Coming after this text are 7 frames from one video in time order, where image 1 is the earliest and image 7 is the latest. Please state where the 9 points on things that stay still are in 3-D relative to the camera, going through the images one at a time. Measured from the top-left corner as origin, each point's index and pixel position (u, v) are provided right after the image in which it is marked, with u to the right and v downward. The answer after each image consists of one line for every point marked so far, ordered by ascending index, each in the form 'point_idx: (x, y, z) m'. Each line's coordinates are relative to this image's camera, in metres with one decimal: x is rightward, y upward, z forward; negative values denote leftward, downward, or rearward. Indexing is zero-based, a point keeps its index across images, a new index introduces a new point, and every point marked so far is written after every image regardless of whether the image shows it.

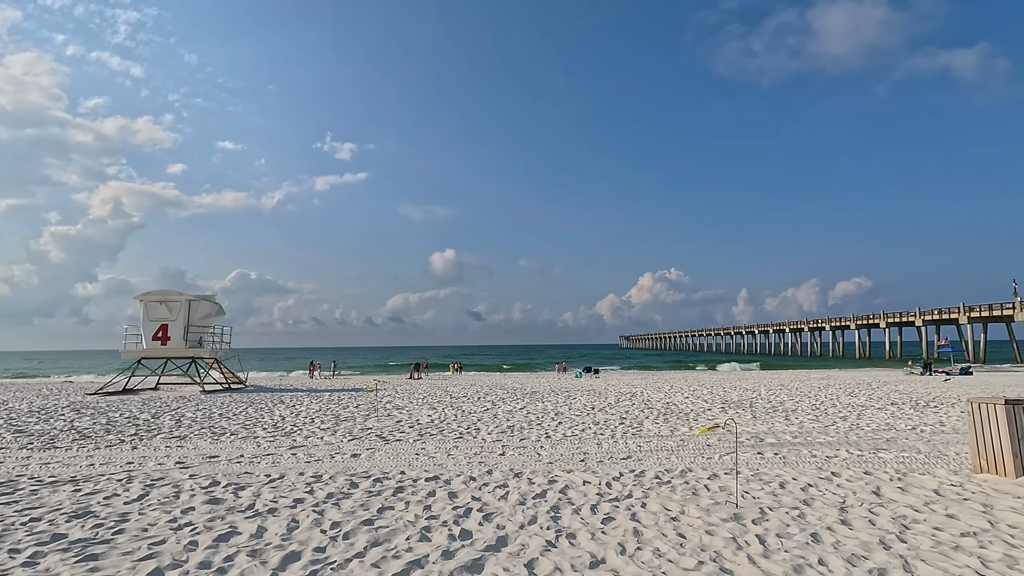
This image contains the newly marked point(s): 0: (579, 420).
0: (+1.5, -2.9, +11.4) m
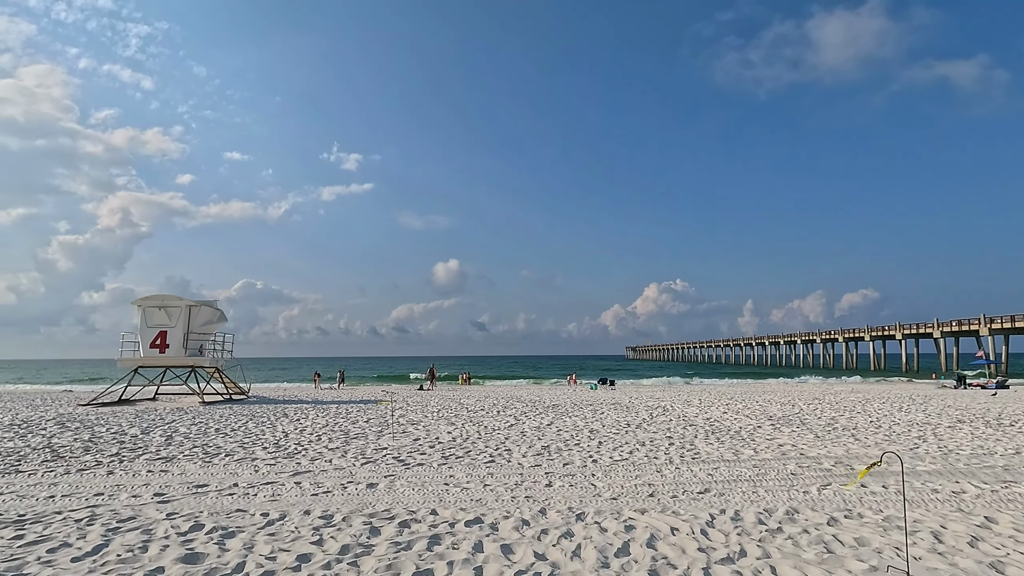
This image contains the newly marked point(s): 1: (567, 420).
0: (+2.1, -2.9, +10.1) m
1: (+1.4, -3.4, +13.7) m
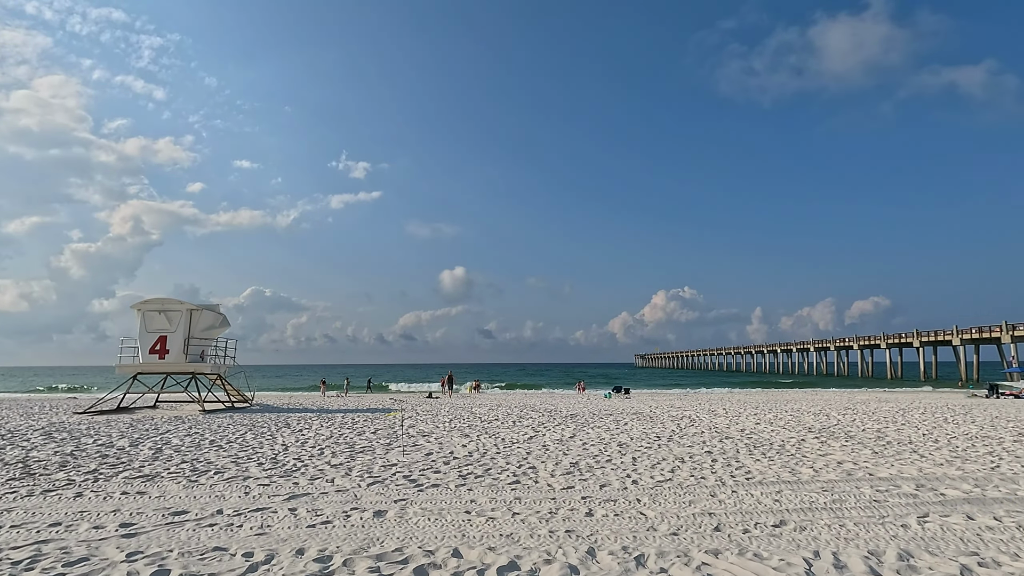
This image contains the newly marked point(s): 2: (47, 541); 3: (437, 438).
0: (+2.5, -2.9, +9.0) m
1: (+1.9, -3.5, +12.7) m
2: (-3.9, -2.1, +4.5) m
3: (-1.6, -3.2, +11.1) m
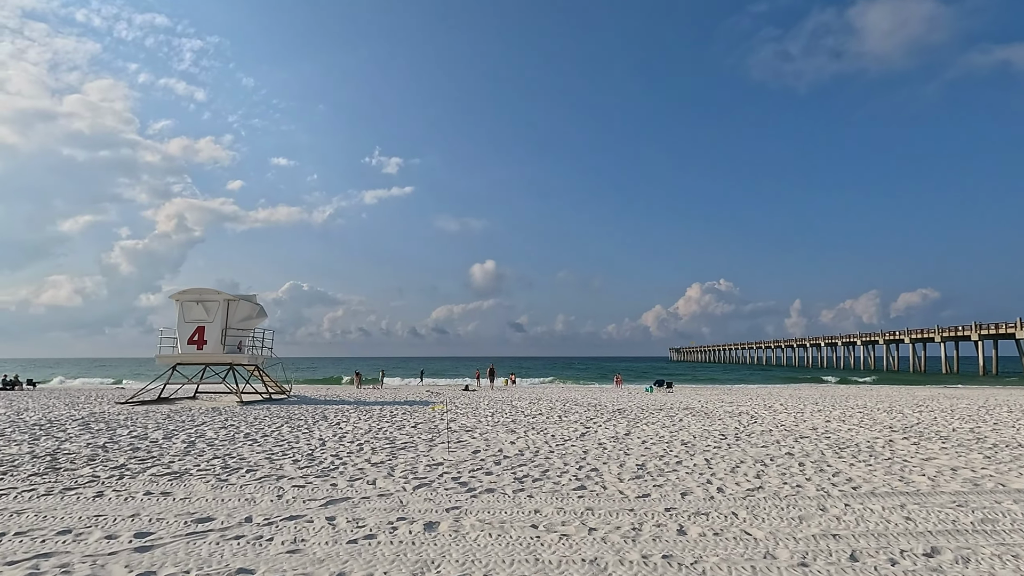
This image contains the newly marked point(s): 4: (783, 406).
0: (+3.3, -2.6, +8.0) m
1: (+2.9, -3.1, +11.7) m
2: (-3.3, -1.9, +3.8) m
3: (-0.6, -2.9, +10.3) m
4: (+9.4, -4.1, +18.4) m
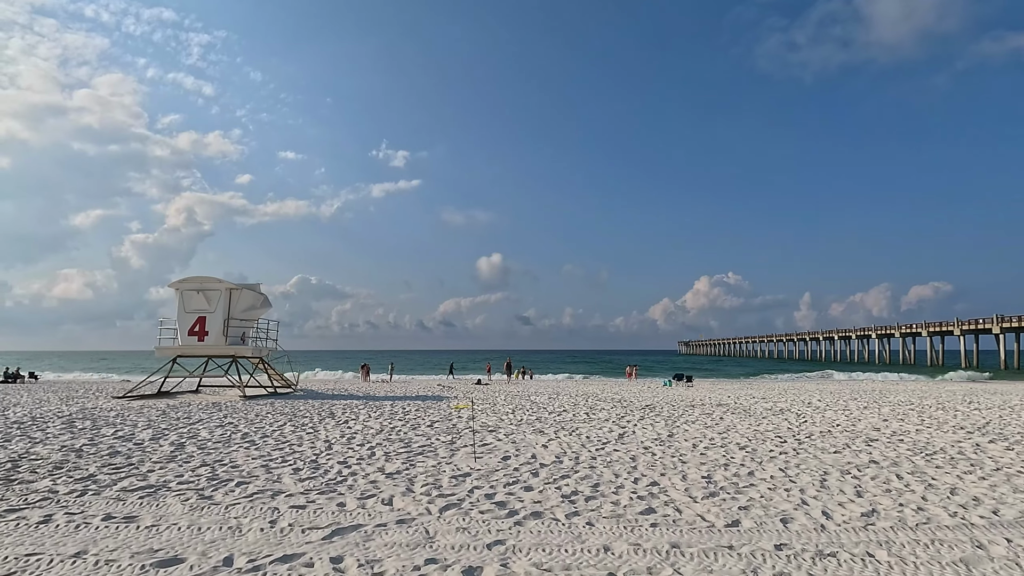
0: (+3.8, -2.3, +6.8) m
1: (+3.5, -2.8, +10.4) m
2: (-2.9, -1.7, +2.7) m
3: (-0.1, -2.6, +9.2) m
4: (+10.0, -3.7, +17.1) m
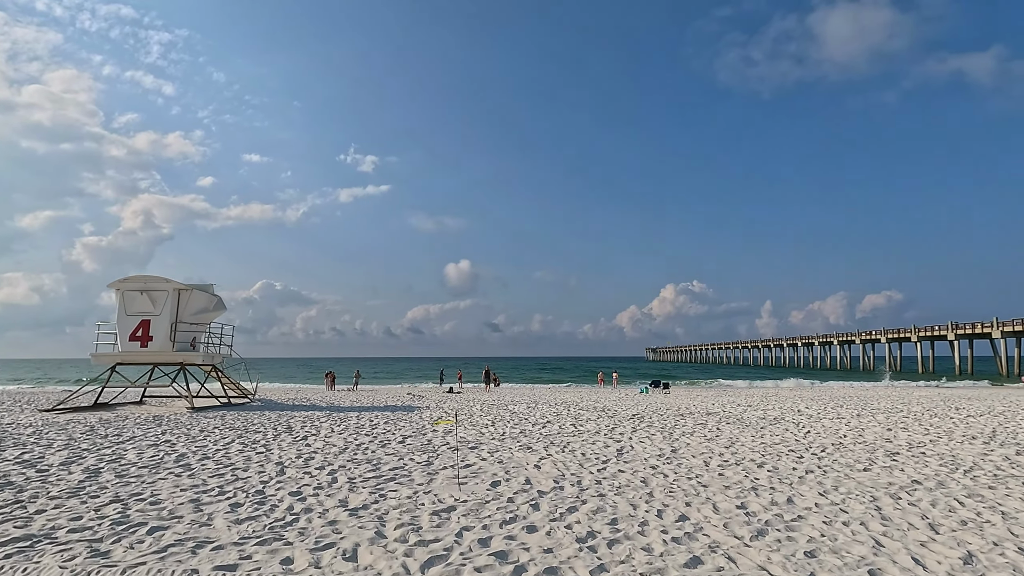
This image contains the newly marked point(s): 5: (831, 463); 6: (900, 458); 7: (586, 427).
0: (+3.7, -2.2, +5.8) m
1: (+3.2, -2.8, +9.5) m
2: (-2.7, -1.5, +1.3) m
3: (-0.3, -2.5, +8.0) m
4: (+9.3, -3.8, +16.4) m
5: (+4.6, -2.5, +7.6) m
6: (+5.9, -2.6, +8.0) m
7: (+1.7, -3.1, +11.9) m
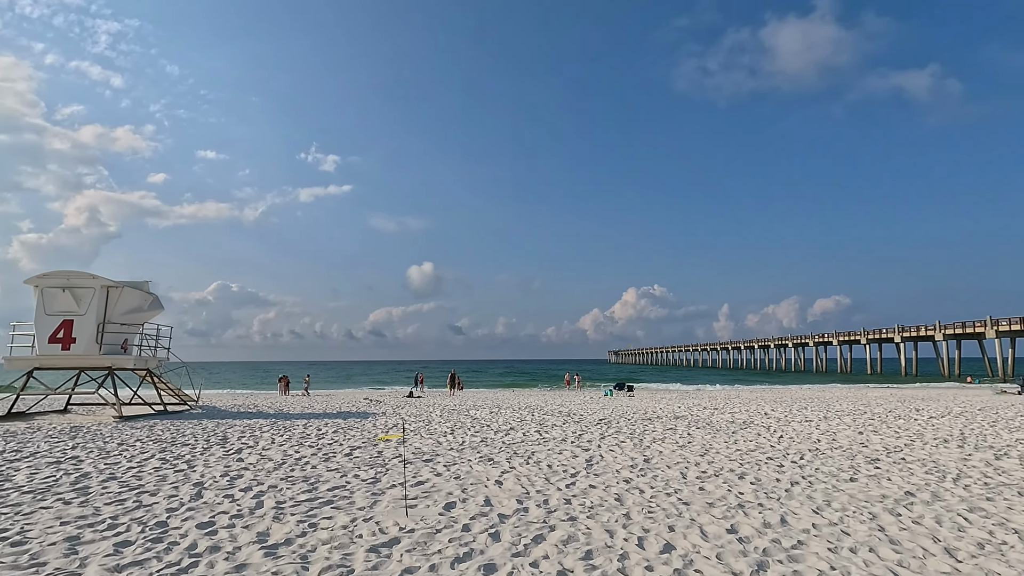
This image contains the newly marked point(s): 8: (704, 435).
0: (+3.3, -2.2, +5.2) m
1: (+2.5, -2.7, +8.8) m
2: (-2.8, -1.4, +0.3) m
3: (-0.8, -2.4, +7.1) m
4: (+8.2, -3.8, +16.2) m
5: (+4.0, -2.5, +7.1) m
6: (+5.3, -2.5, +7.6) m
7: (+0.8, -3.1, +11.1) m
8: (+4.0, -3.1, +11.1) m
